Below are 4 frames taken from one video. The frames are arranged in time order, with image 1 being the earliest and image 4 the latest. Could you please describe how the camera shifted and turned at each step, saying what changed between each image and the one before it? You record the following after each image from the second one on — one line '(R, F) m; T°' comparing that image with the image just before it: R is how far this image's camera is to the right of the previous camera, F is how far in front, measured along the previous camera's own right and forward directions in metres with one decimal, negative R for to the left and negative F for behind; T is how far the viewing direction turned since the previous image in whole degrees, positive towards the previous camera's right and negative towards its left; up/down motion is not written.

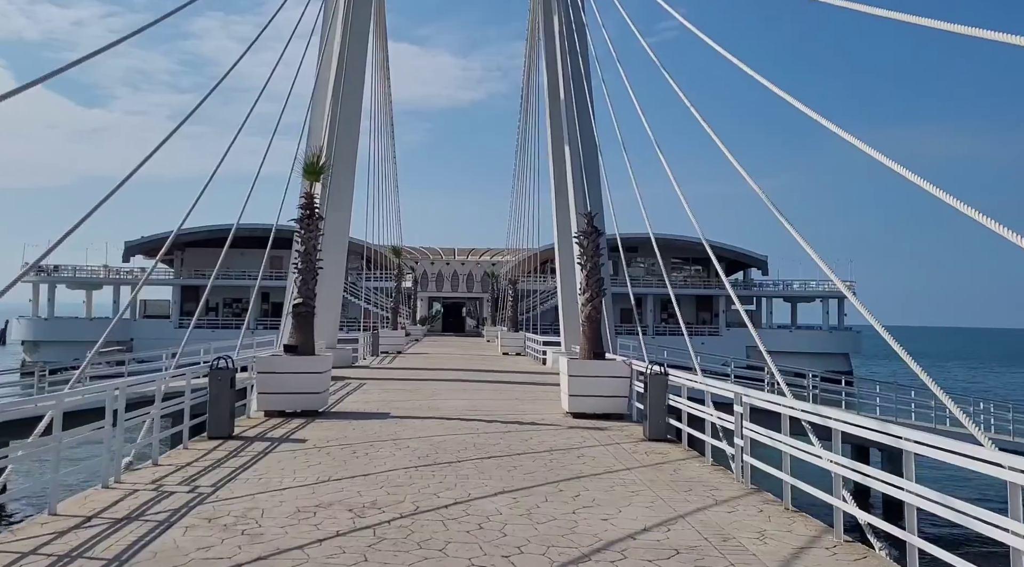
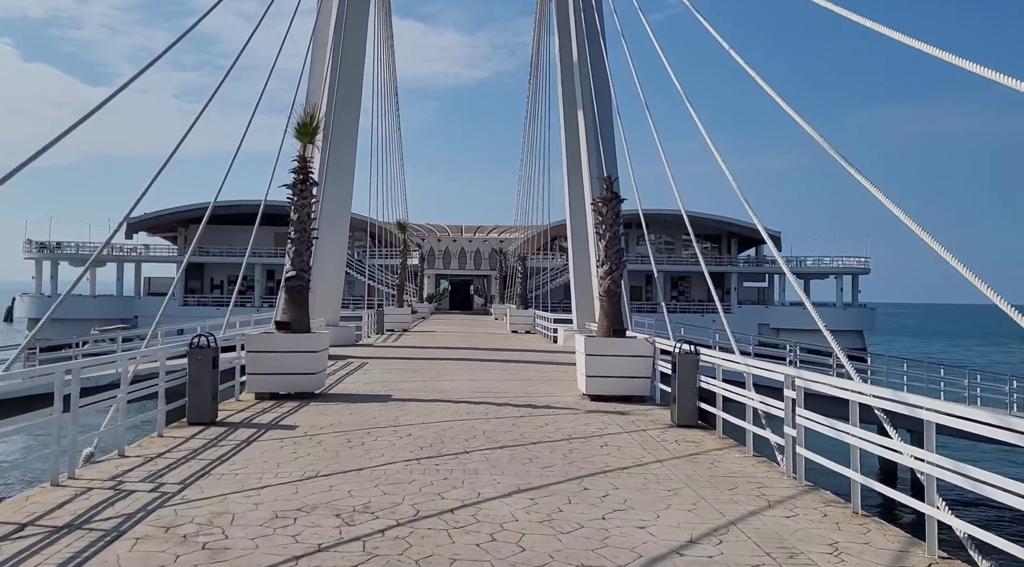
(-0.1, +1.2) m; -1°
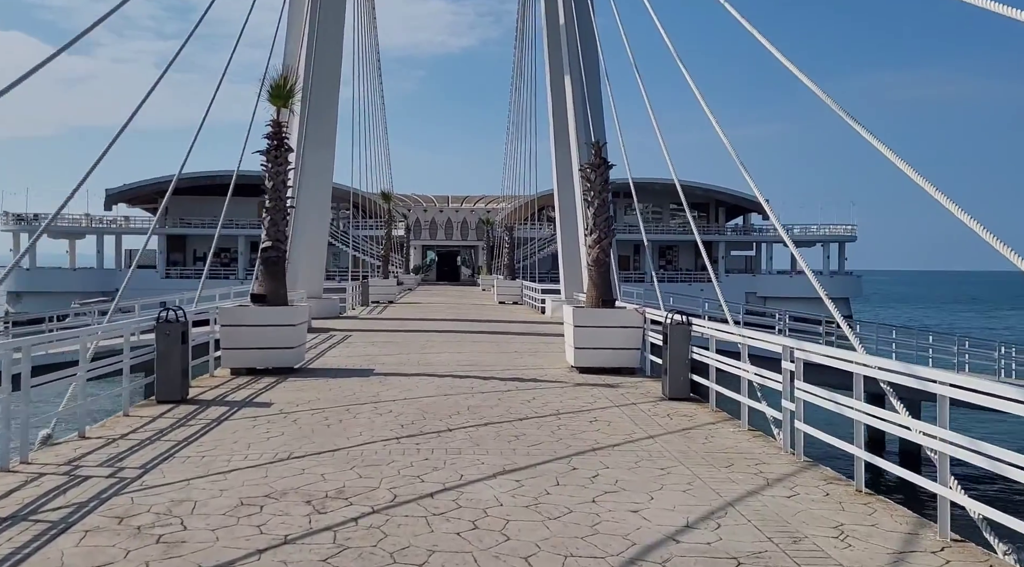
(0.0, +0.4) m; +1°
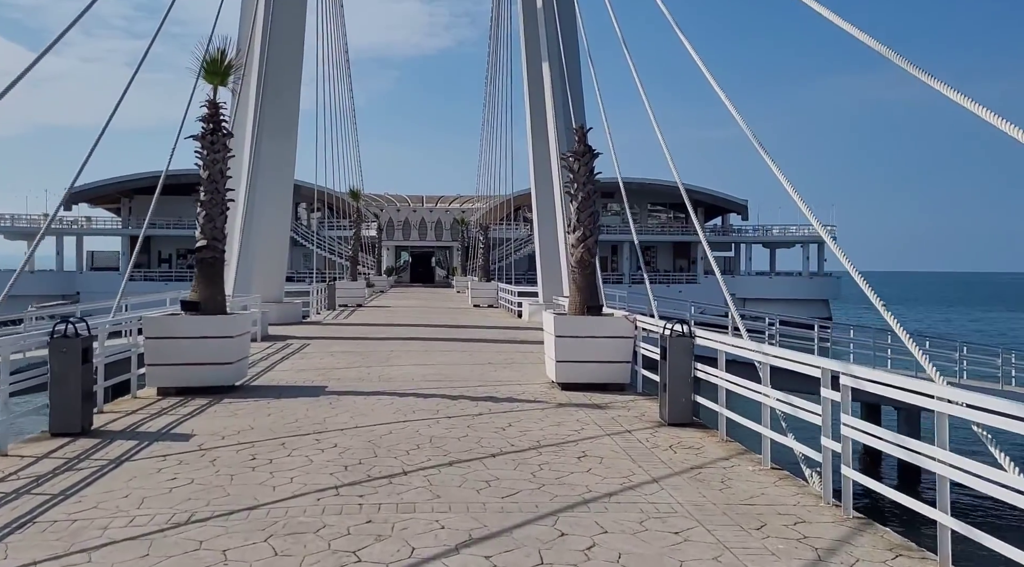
(0.0, +1.5) m; +2°
